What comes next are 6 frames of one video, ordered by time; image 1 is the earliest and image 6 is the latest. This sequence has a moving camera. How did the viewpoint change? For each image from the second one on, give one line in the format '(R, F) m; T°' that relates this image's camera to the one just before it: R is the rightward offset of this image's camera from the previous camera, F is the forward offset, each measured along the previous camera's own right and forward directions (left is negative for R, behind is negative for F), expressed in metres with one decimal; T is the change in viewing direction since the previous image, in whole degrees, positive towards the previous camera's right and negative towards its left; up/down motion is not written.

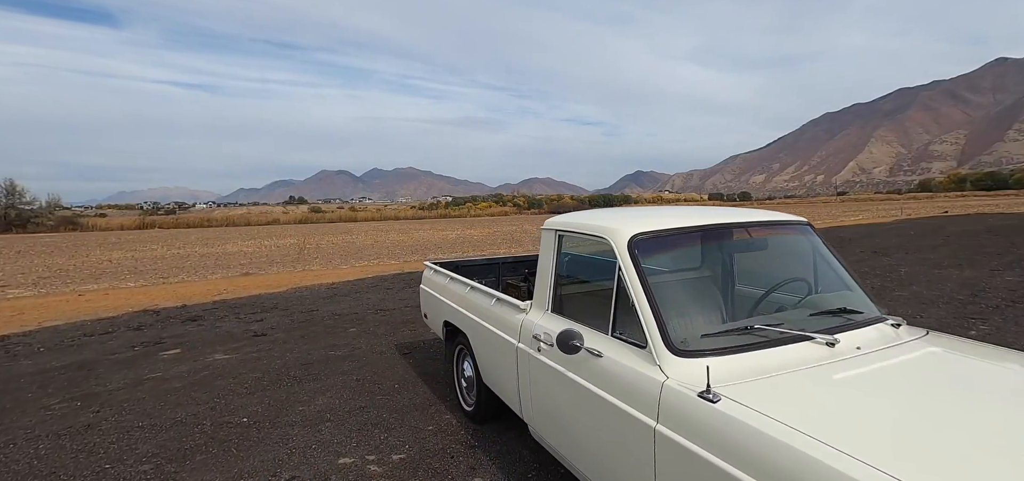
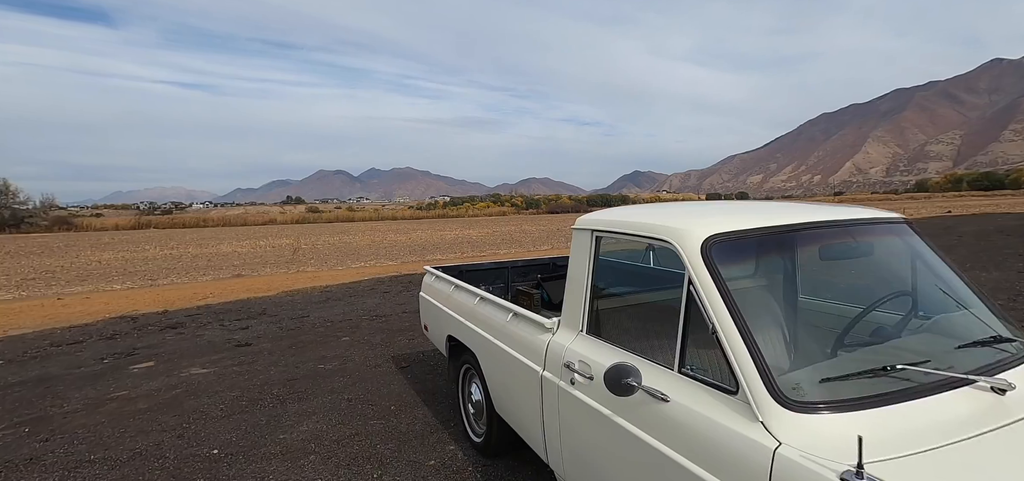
(-0.1, +0.6) m; 0°
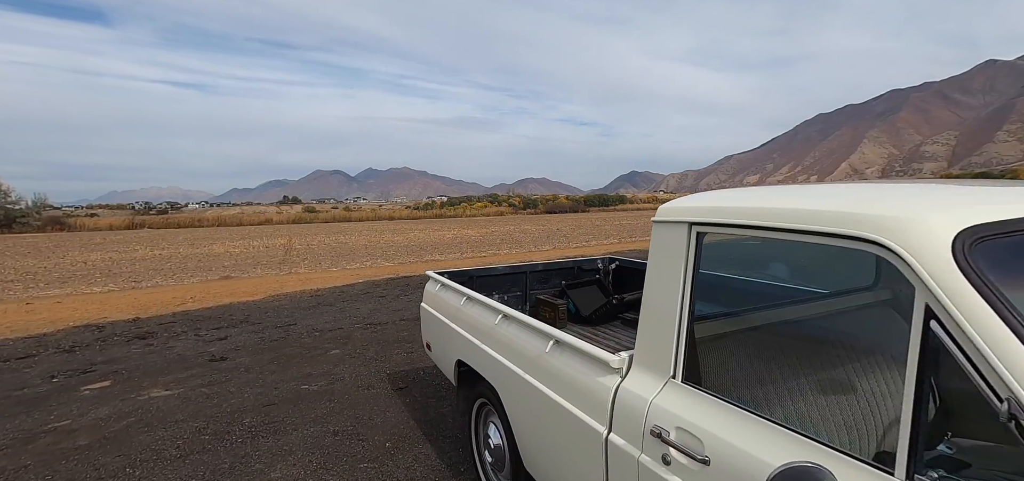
(-0.2, +0.8) m; 0°
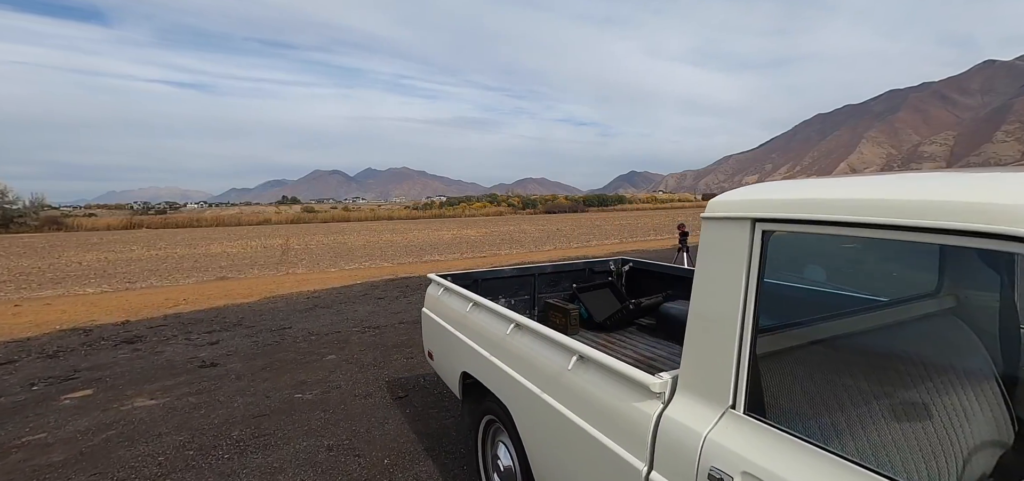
(-0.1, +0.3) m; 0°
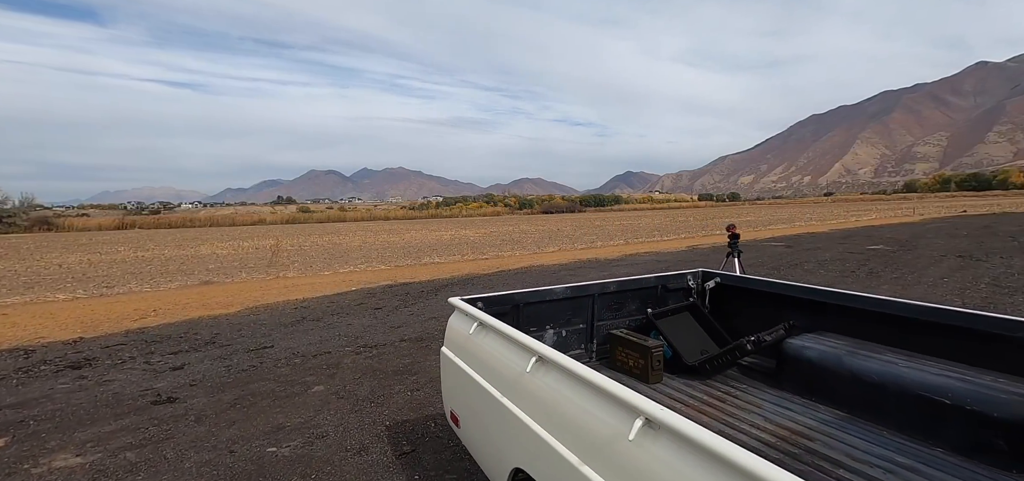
(-0.3, +1.1) m; 0°
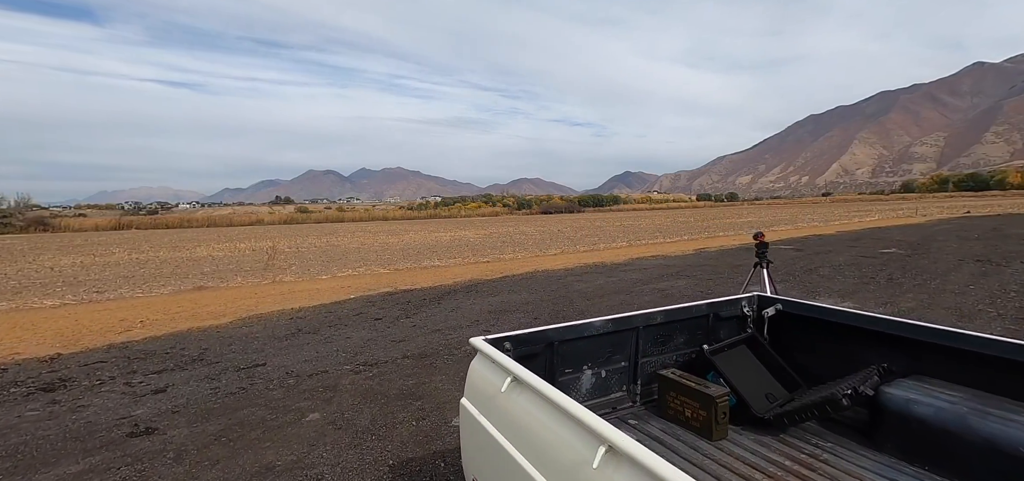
(-0.2, +0.5) m; 0°
